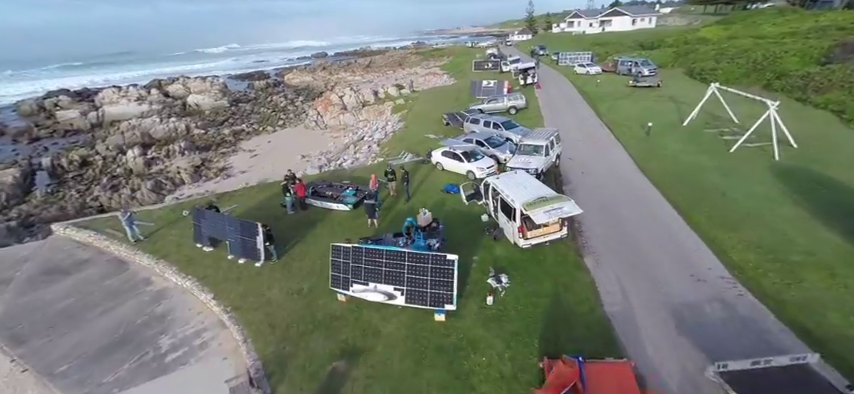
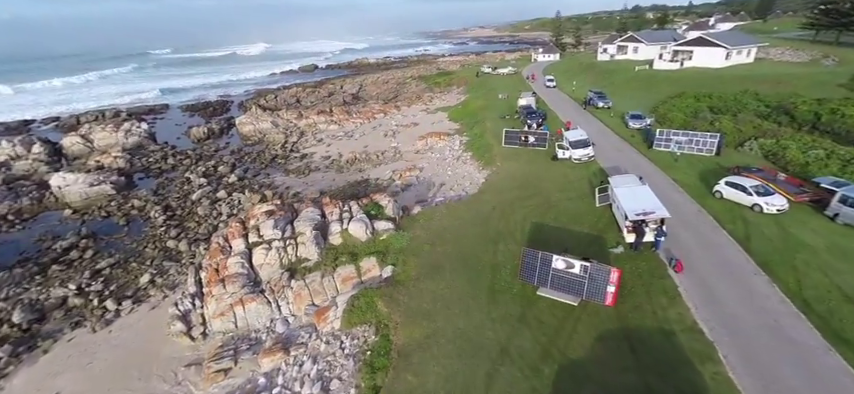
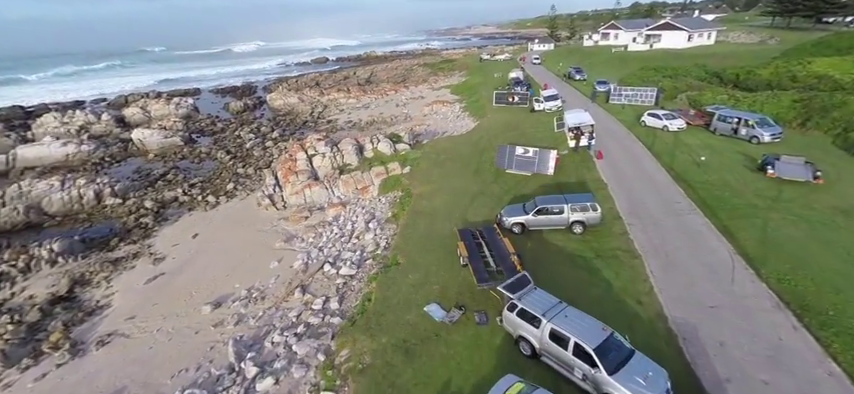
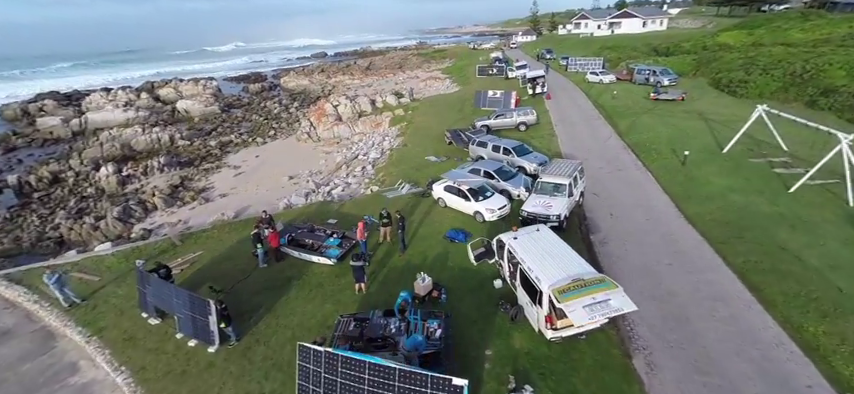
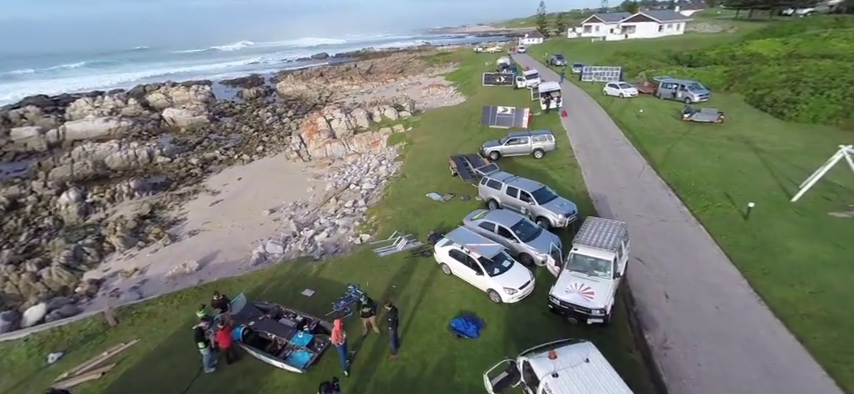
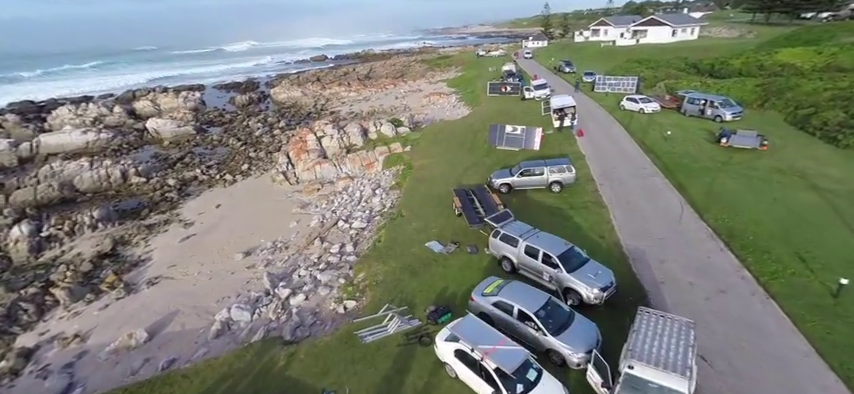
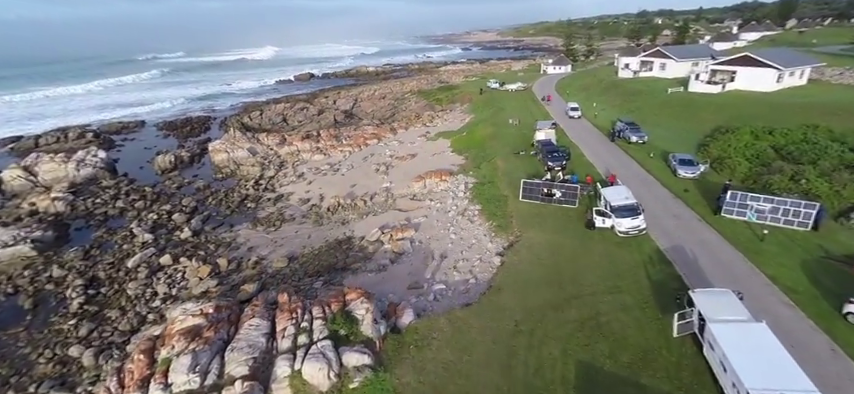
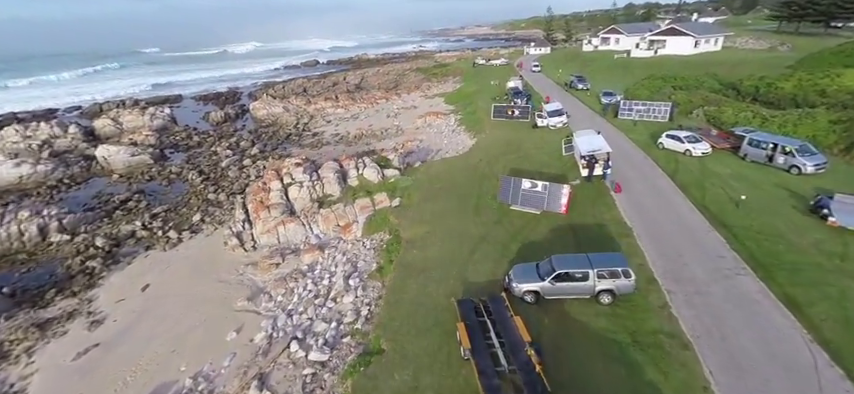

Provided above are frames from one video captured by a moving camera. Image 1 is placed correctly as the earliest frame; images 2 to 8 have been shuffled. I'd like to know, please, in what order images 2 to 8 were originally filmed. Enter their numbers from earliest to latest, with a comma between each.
4, 5, 6, 3, 8, 2, 7
